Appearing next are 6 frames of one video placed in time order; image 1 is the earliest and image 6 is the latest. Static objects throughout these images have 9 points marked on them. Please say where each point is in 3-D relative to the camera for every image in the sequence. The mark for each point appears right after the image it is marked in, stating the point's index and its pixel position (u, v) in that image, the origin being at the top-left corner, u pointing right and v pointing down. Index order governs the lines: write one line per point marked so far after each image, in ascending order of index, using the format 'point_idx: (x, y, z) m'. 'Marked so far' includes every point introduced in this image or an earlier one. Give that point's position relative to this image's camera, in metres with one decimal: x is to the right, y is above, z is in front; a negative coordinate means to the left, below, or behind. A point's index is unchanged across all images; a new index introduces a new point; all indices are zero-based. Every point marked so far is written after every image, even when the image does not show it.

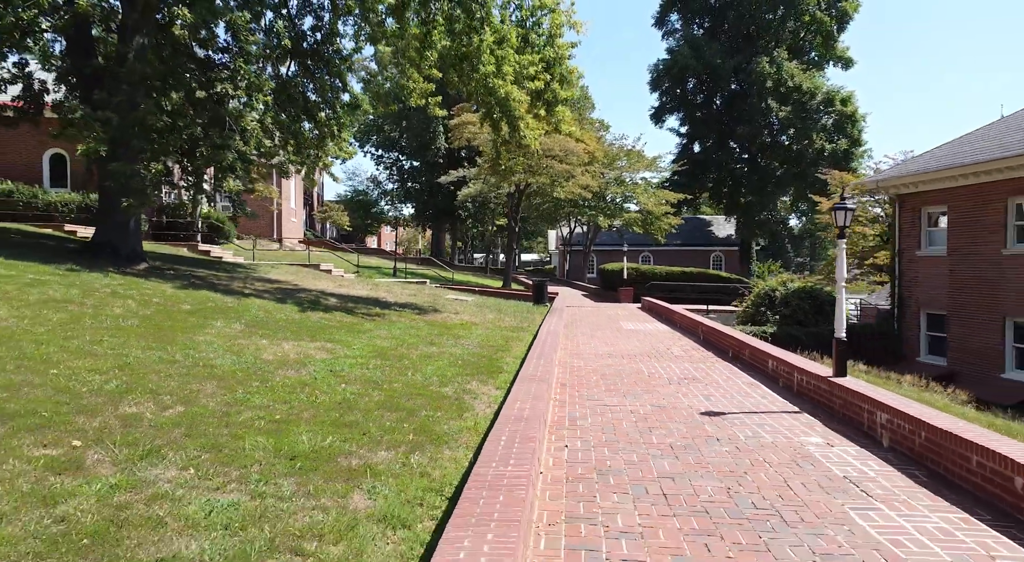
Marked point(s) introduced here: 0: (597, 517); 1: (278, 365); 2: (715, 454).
0: (+0.5, -1.4, +3.9) m
1: (-2.7, -0.9, +7.4) m
2: (+1.7, -1.4, +5.2) m
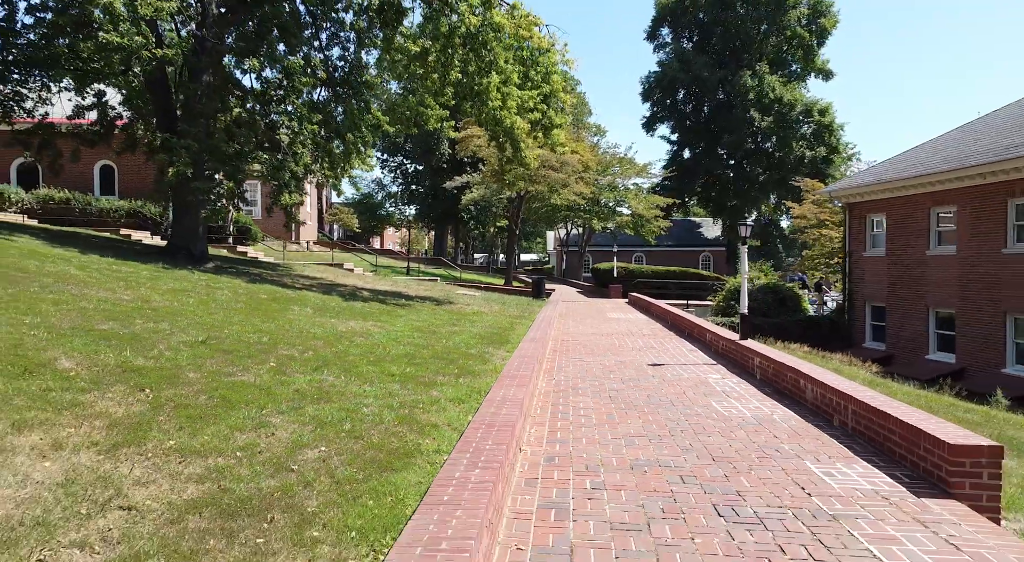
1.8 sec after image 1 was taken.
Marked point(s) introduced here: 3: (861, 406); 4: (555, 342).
0: (+0.6, -1.3, +7.0) m
1: (-2.6, -0.8, +10.5) m
2: (+1.8, -1.3, +8.3) m
3: (+3.0, -1.1, +5.4) m
4: (+0.8, -1.1, +11.9) m
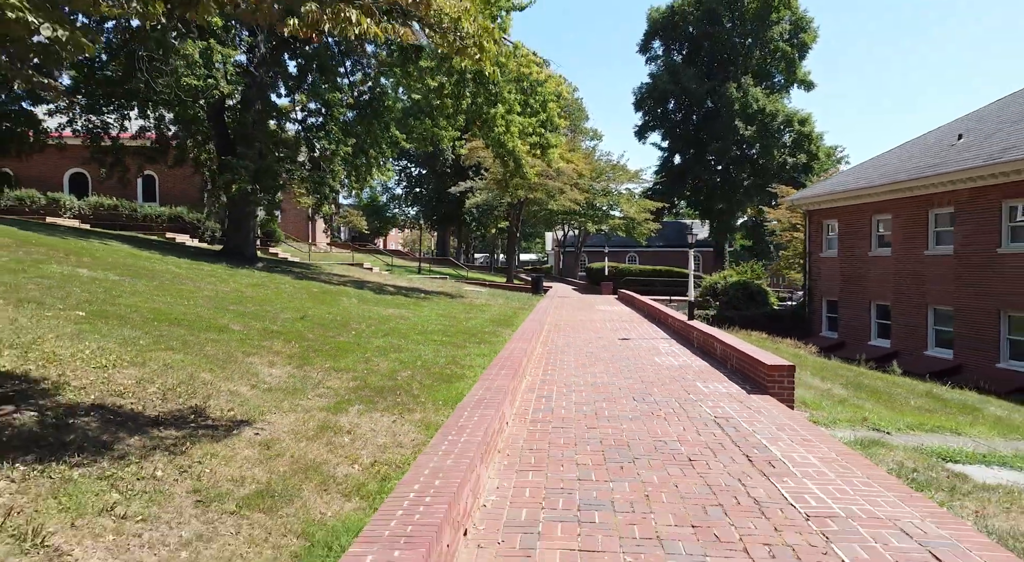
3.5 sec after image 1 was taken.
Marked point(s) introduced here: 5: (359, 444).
0: (+0.7, -1.2, +10.2) m
1: (-2.5, -0.7, +13.7) m
2: (+1.9, -1.2, +11.5) m
3: (+3.1, -1.0, +8.7) m
4: (+0.9, -1.0, +15.2) m
5: (-1.2, -1.2, +4.9) m
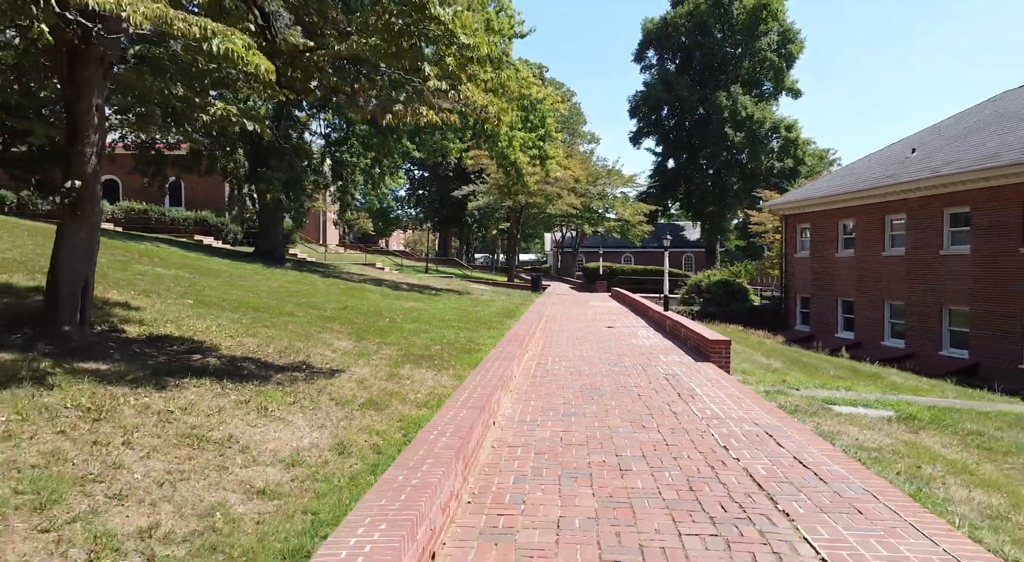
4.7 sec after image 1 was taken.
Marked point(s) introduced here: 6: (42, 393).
0: (+0.8, -1.1, +12.7) m
1: (-2.4, -0.7, +16.1) m
2: (+1.9, -1.1, +13.9) m
3: (+3.2, -0.9, +11.1) m
4: (+1.0, -1.0, +17.6) m
5: (-1.1, -1.2, +7.4) m
6: (-3.3, -0.8, +4.5) m
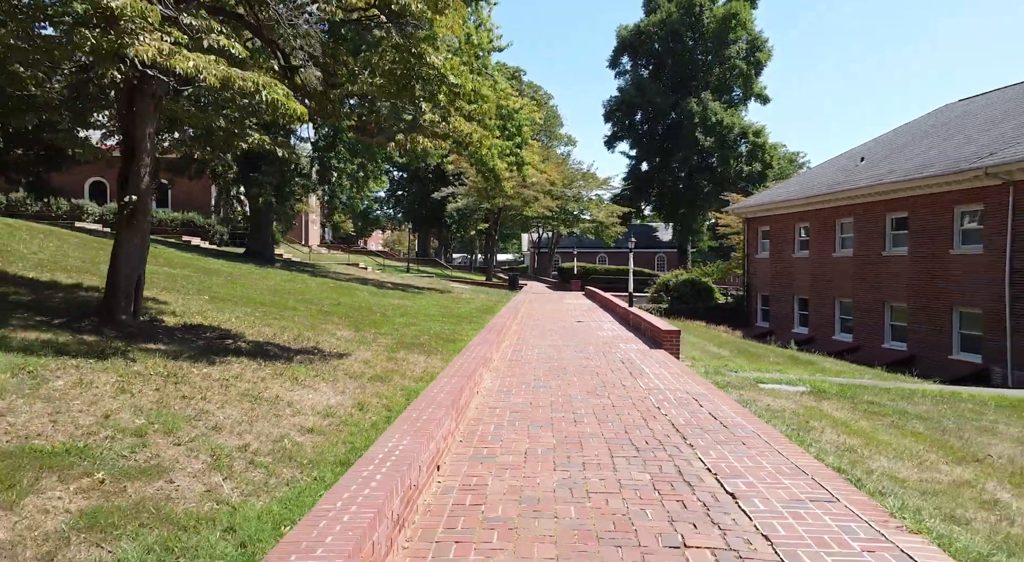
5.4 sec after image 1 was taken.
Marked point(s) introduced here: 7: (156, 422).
0: (+0.4, -1.1, +14.1) m
1: (-3.0, -0.6, +17.5) m
2: (+1.4, -1.1, +15.4) m
3: (+2.7, -0.9, +12.6) m
4: (+0.4, -0.9, +19.1) m
5: (-1.4, -1.1, +8.8) m
6: (-3.5, -0.7, +5.8) m
7: (-2.5, -1.0, +4.5) m
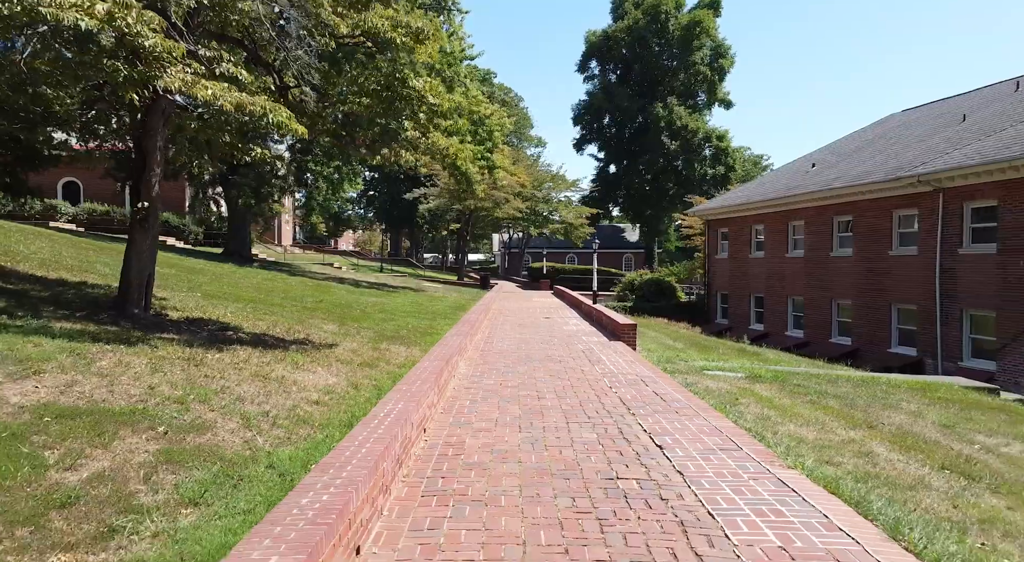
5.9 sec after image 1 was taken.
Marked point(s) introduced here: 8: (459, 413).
0: (-0.3, -1.1, +15.2) m
1: (-3.8, -0.6, +18.4) m
2: (+0.7, -1.0, +16.5) m
3: (+2.1, -0.8, +13.8) m
4: (-0.5, -0.9, +20.1) m
5: (-1.8, -1.1, +9.8) m
6: (-3.7, -0.7, +6.7) m
7: (-2.7, -1.0, +5.4) m
8: (-0.5, -1.3, +6.5) m
